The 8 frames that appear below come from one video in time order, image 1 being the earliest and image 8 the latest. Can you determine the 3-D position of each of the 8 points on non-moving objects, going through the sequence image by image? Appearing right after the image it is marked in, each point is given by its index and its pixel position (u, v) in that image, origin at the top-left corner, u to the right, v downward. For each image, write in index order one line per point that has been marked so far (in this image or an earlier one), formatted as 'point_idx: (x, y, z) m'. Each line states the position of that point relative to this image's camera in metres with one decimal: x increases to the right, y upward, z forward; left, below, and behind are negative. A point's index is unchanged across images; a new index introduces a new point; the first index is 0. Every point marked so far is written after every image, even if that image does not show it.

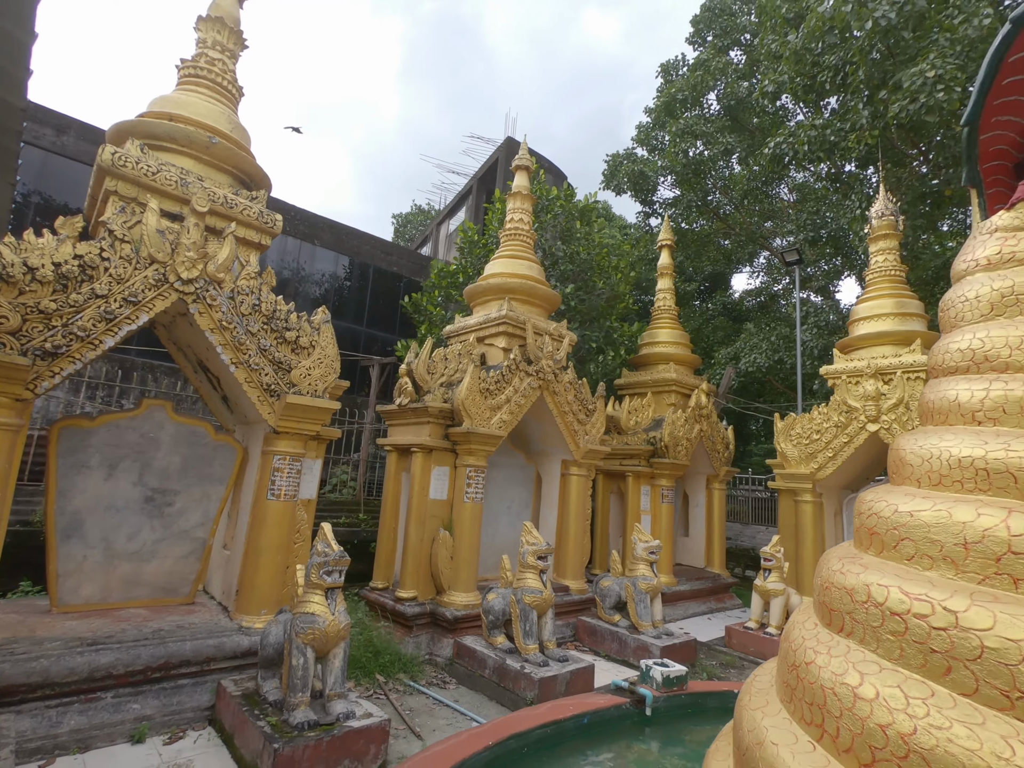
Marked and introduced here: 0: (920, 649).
0: (+1.2, -0.8, +1.6) m
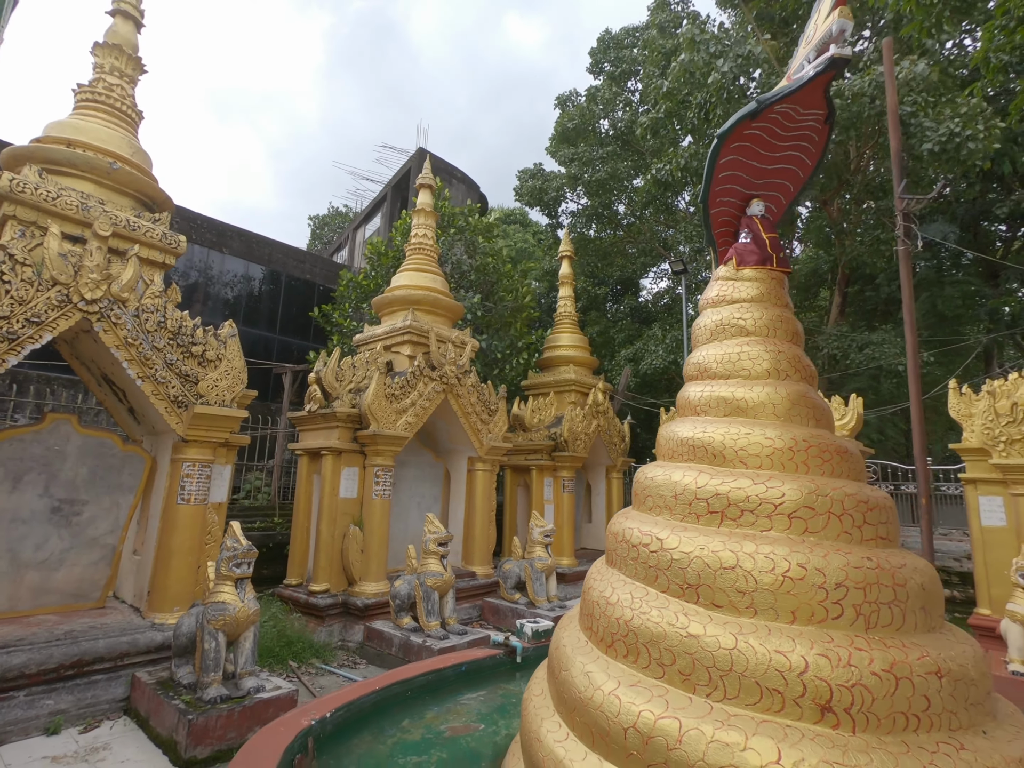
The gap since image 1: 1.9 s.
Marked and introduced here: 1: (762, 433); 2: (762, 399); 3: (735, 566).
0: (+0.6, -0.8, +2.4) m
1: (+1.1, -0.2, +2.4) m
2: (+1.2, -0.1, +2.5) m
3: (+0.9, -0.7, +2.1) m
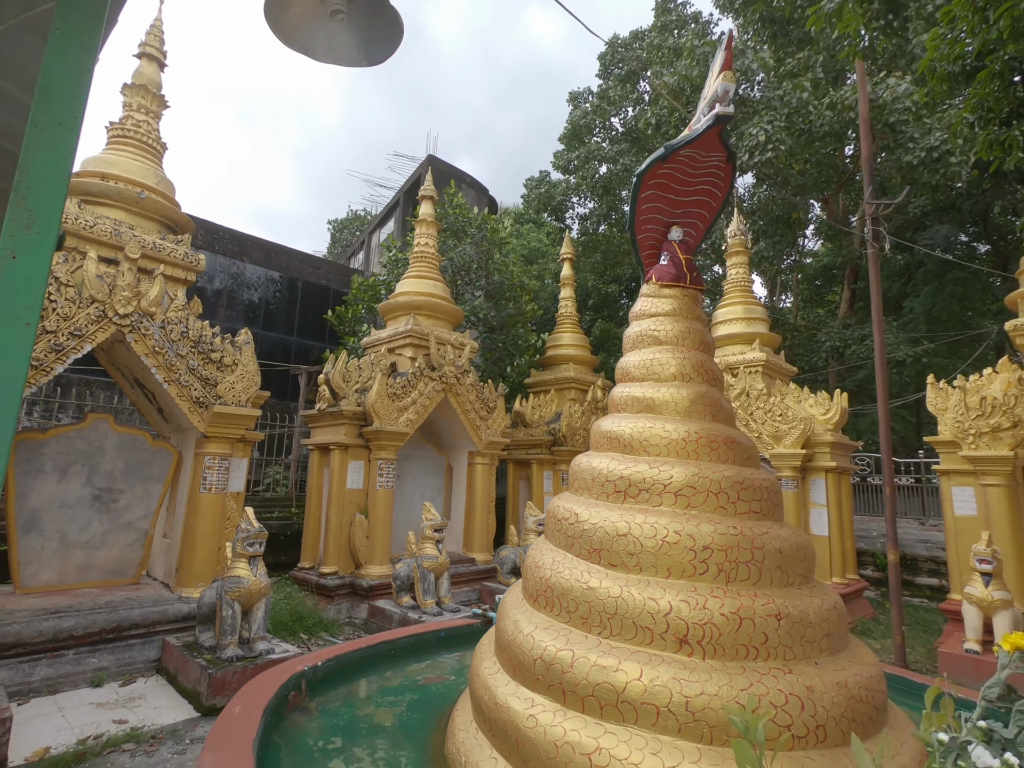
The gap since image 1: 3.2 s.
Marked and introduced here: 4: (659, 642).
0: (+0.3, -0.8, +2.9) m
1: (+0.8, -0.2, +2.9) m
2: (+0.9, -0.1, +3.0) m
3: (+0.5, -0.7, +2.6) m
4: (+0.6, -1.1, +2.3) m
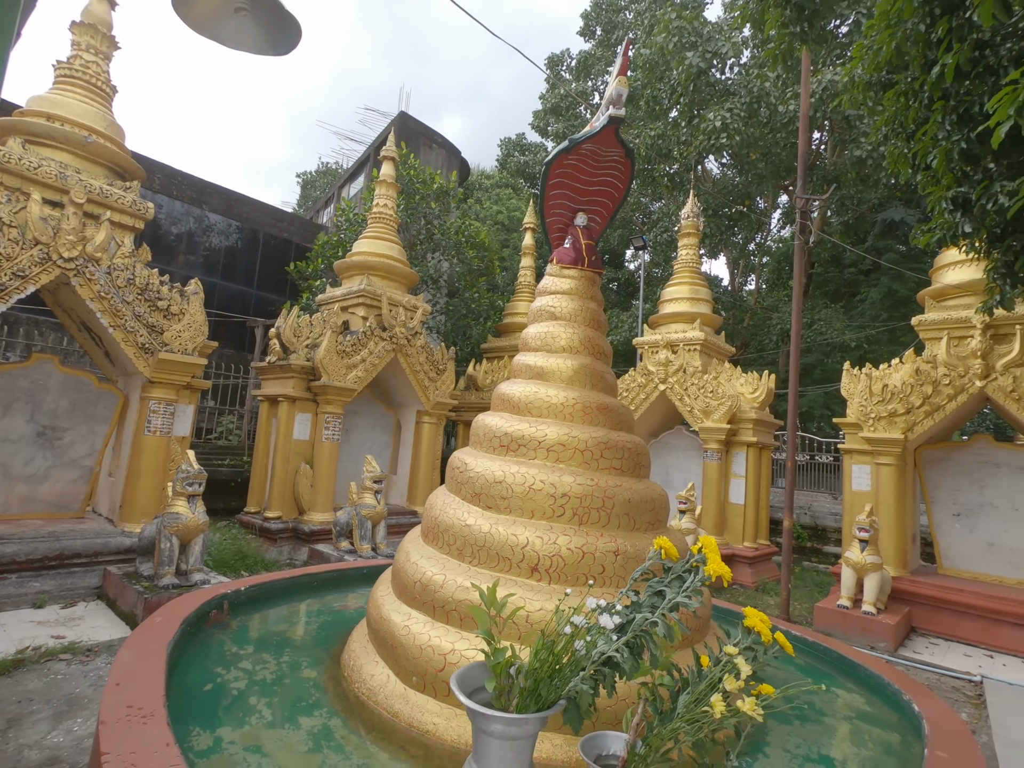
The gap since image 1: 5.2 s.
0: (-0.3, -0.6, +3.3) m
1: (+0.2, -0.1, +3.3) m
2: (+0.3, +0.1, +3.4) m
3: (-0.1, -0.5, +3.0) m
4: (0.0, -1.0, +2.8) m
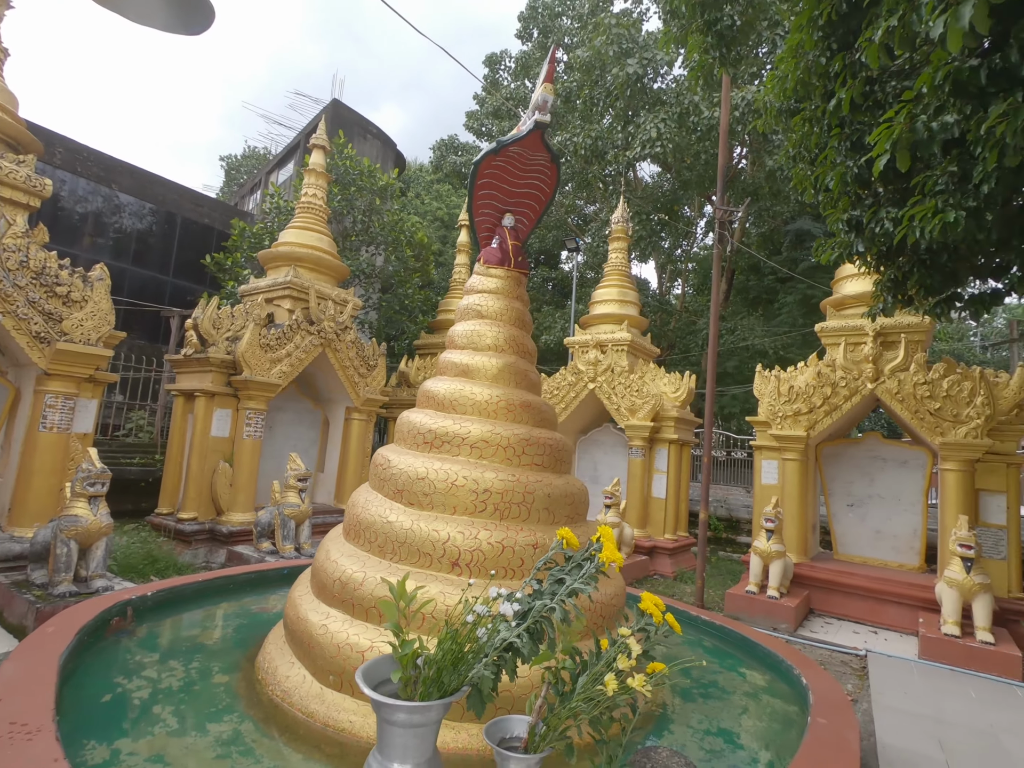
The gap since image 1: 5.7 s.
0: (-0.8, -0.6, +3.3) m
1: (-0.2, 0.0, +3.3) m
2: (-0.2, +0.1, +3.4) m
3: (-0.5, -0.5, +3.0) m
4: (-0.4, -0.9, +2.8) m
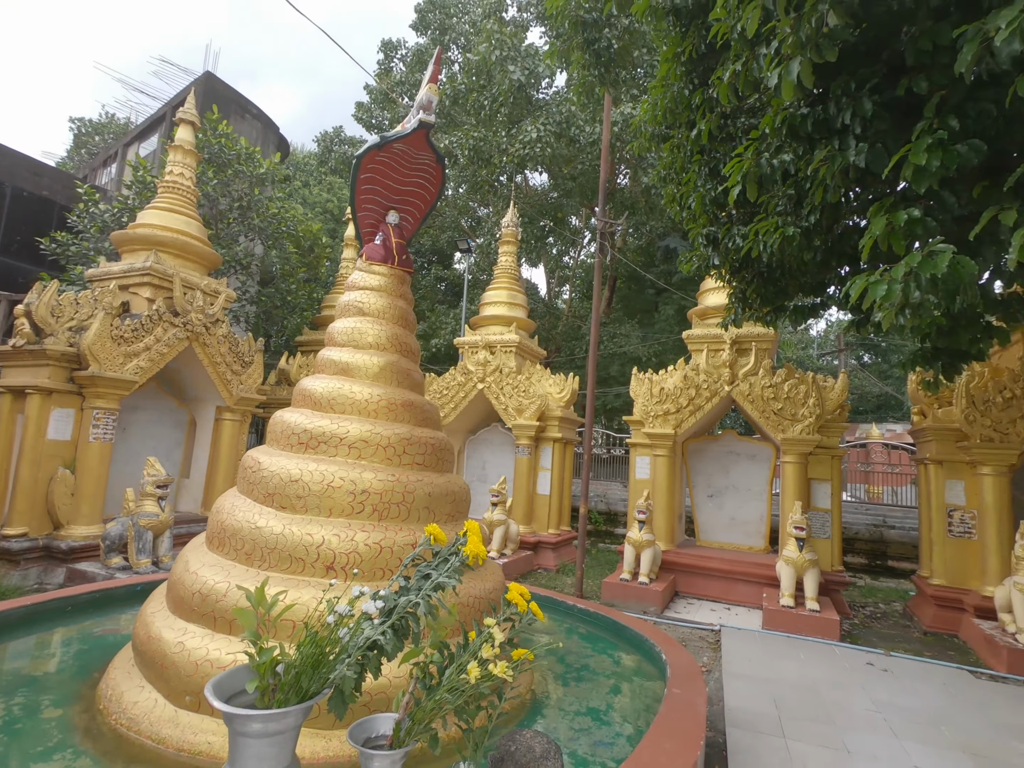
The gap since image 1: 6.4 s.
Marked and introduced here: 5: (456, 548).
0: (-1.5, -0.6, +3.1) m
1: (-0.9, 0.0, +3.2) m
2: (-0.9, +0.1, +3.4) m
3: (-1.1, -0.5, +2.9) m
4: (-1.0, -0.9, +2.7) m
5: (-0.2, -0.6, +1.8) m
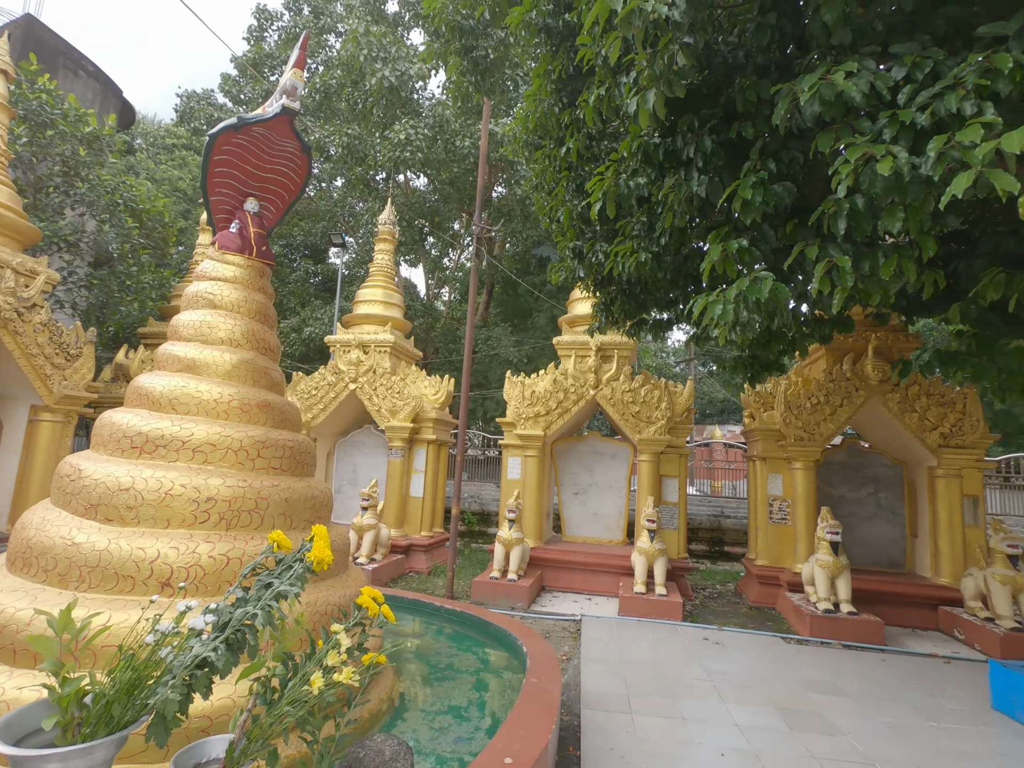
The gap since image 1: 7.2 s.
0: (-2.2, -0.5, +2.7) m
1: (-1.7, 0.0, +3.0) m
2: (-1.7, +0.1, +3.1) m
3: (-1.8, -0.5, +2.6) m
4: (-1.7, -0.9, +2.4) m
5: (-0.7, -0.6, +1.8) m
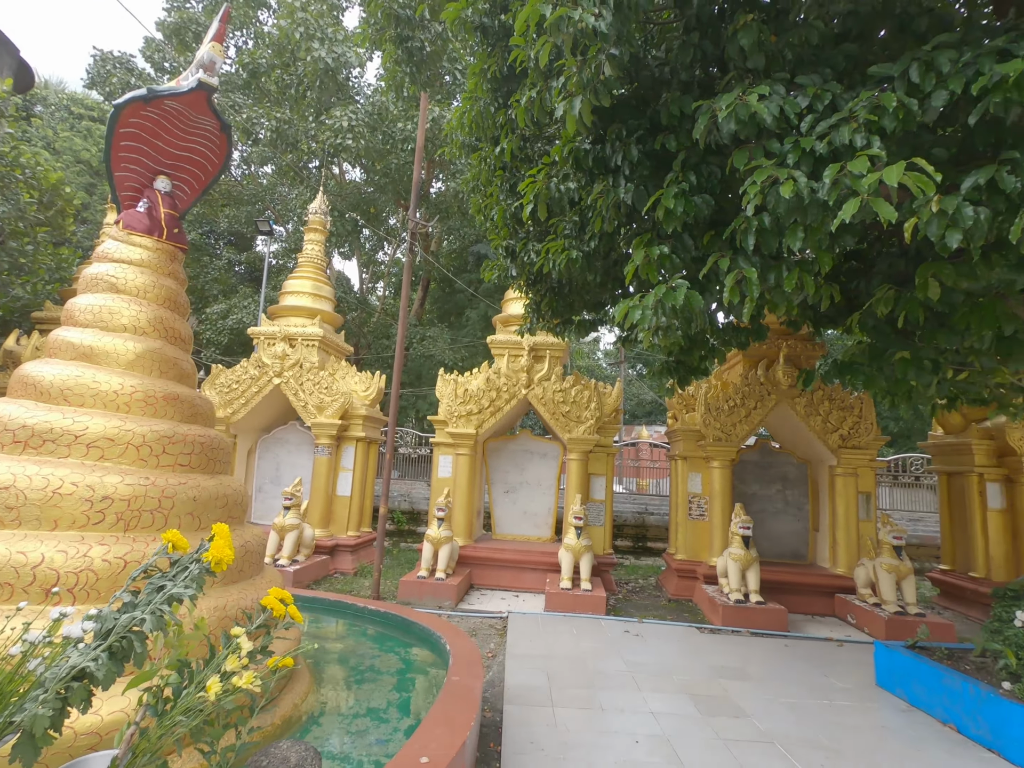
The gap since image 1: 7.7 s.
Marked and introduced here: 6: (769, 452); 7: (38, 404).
0: (-2.6, -0.5, +2.4) m
1: (-2.1, 0.0, +2.8) m
2: (-2.1, +0.2, +2.9) m
3: (-2.2, -0.4, +2.4) m
4: (-2.0, -0.9, +2.2) m
5: (-0.9, -0.5, +1.7) m
6: (+3.7, -1.0, +7.9) m
7: (-2.3, -0.1, +2.7) m
